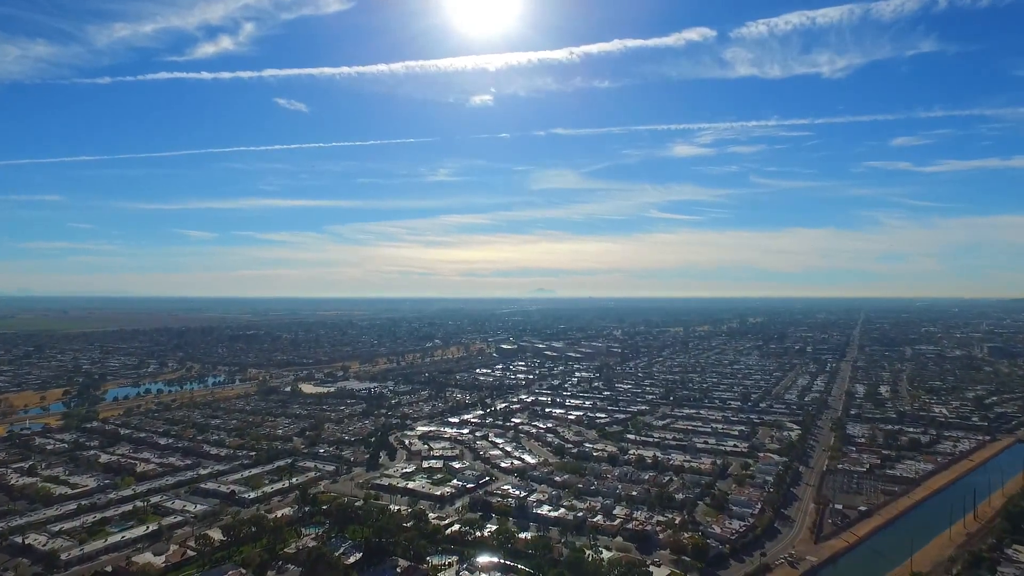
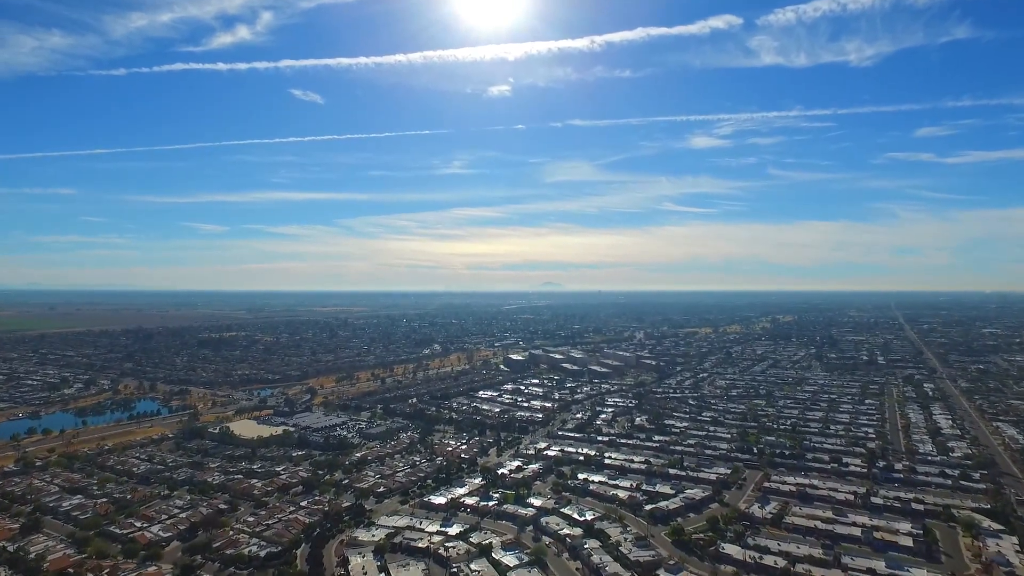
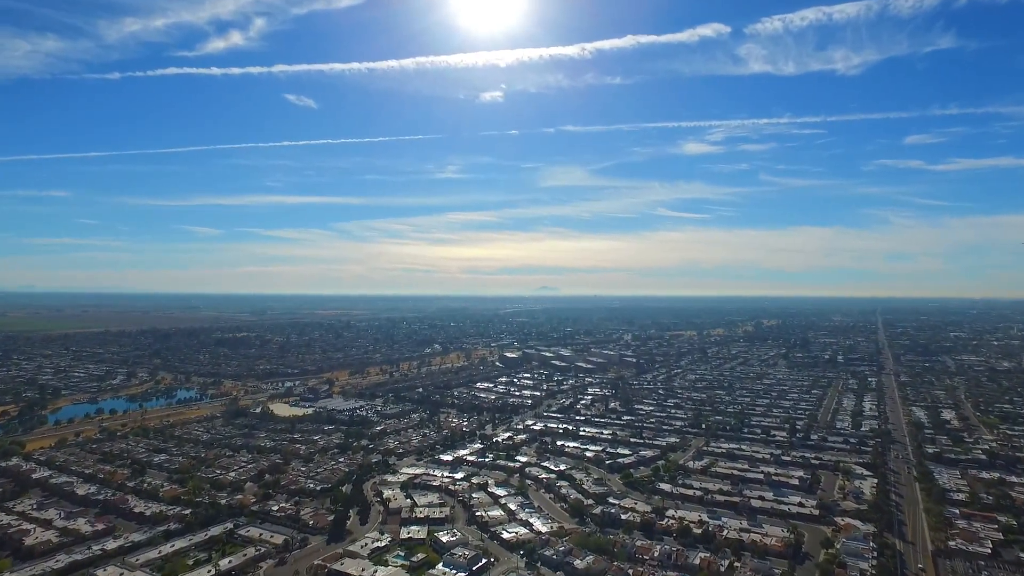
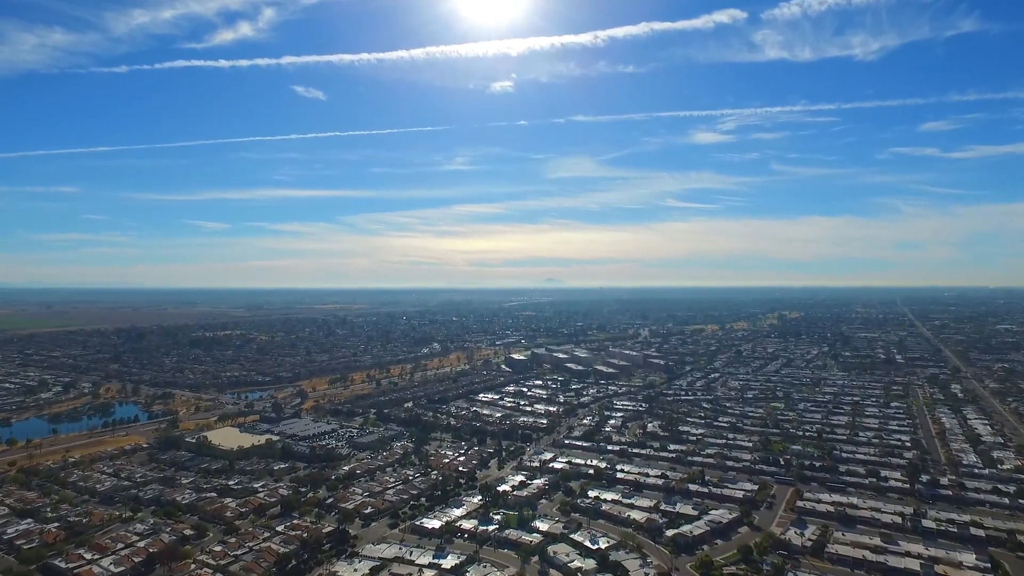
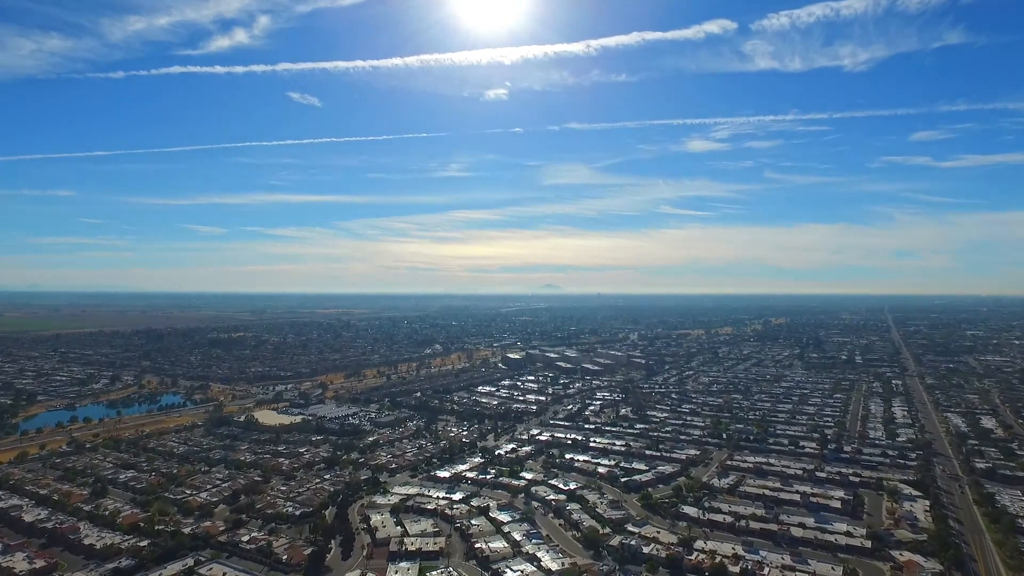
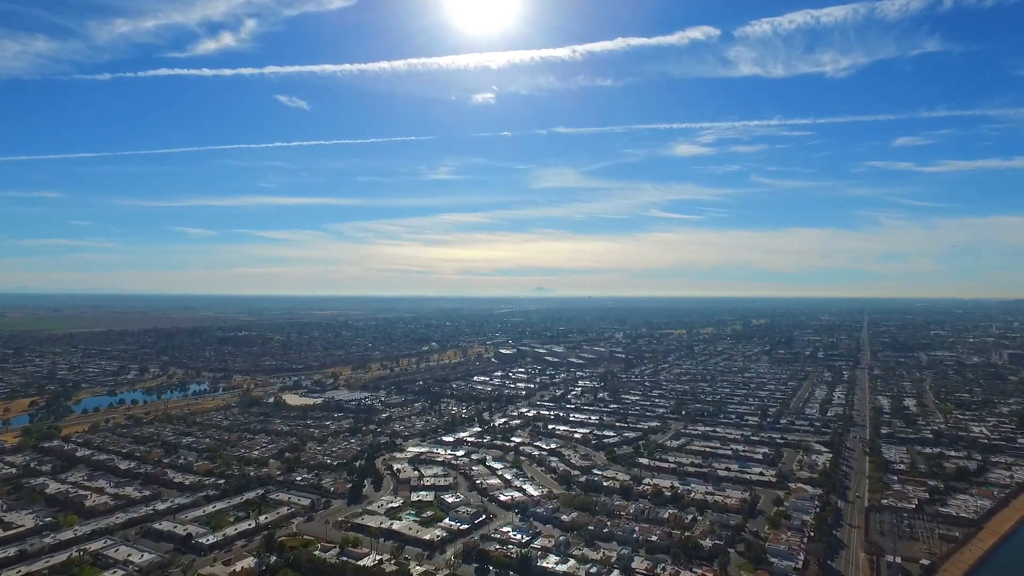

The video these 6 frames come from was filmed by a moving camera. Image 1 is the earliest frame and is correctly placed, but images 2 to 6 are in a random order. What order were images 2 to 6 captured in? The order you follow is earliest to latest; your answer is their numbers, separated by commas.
6, 3, 5, 2, 4
